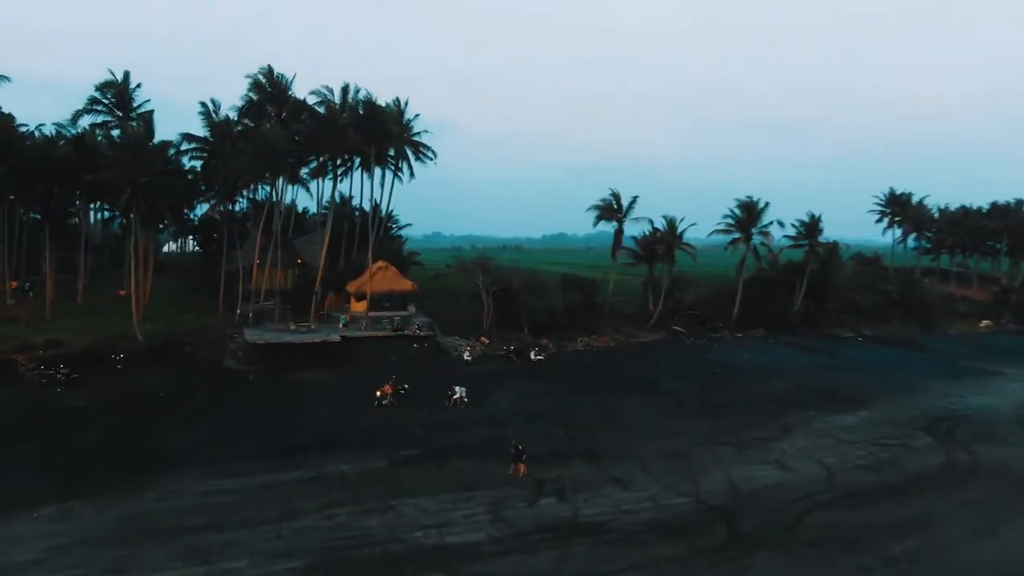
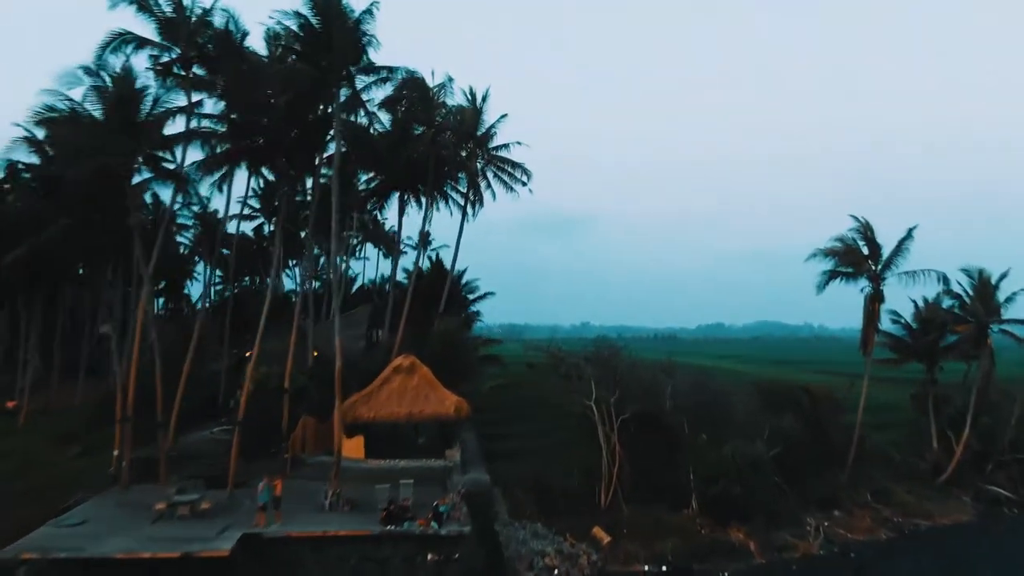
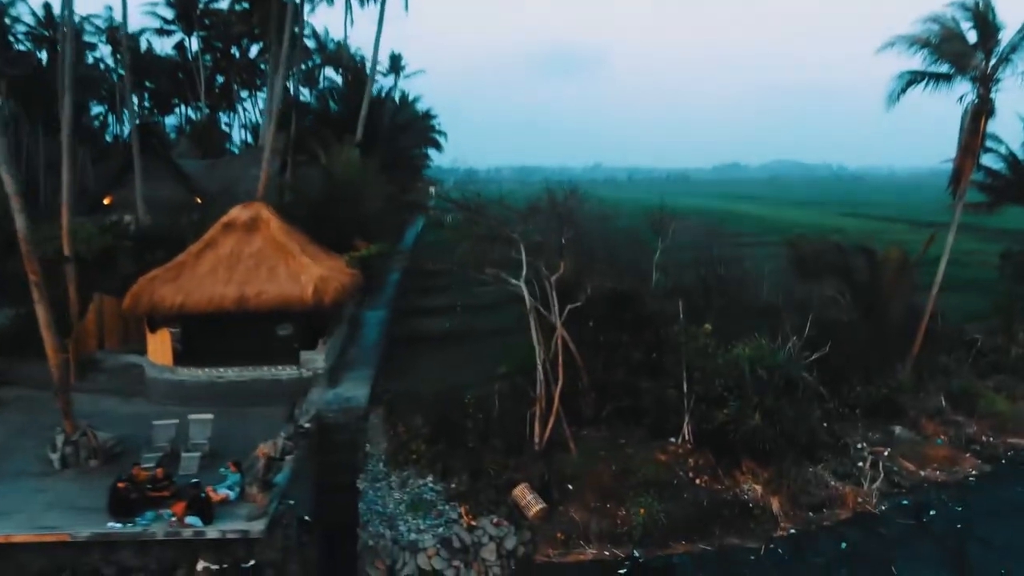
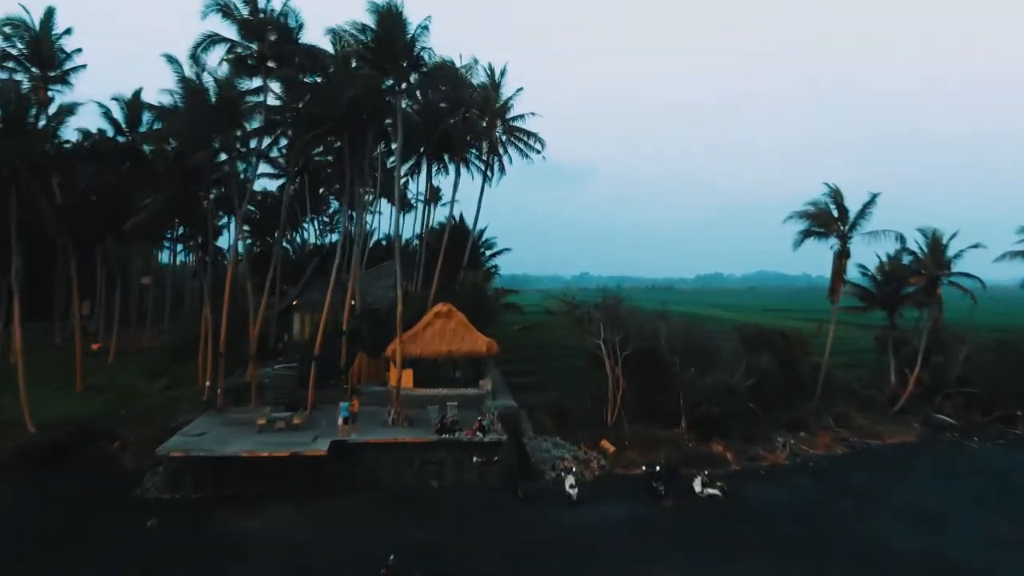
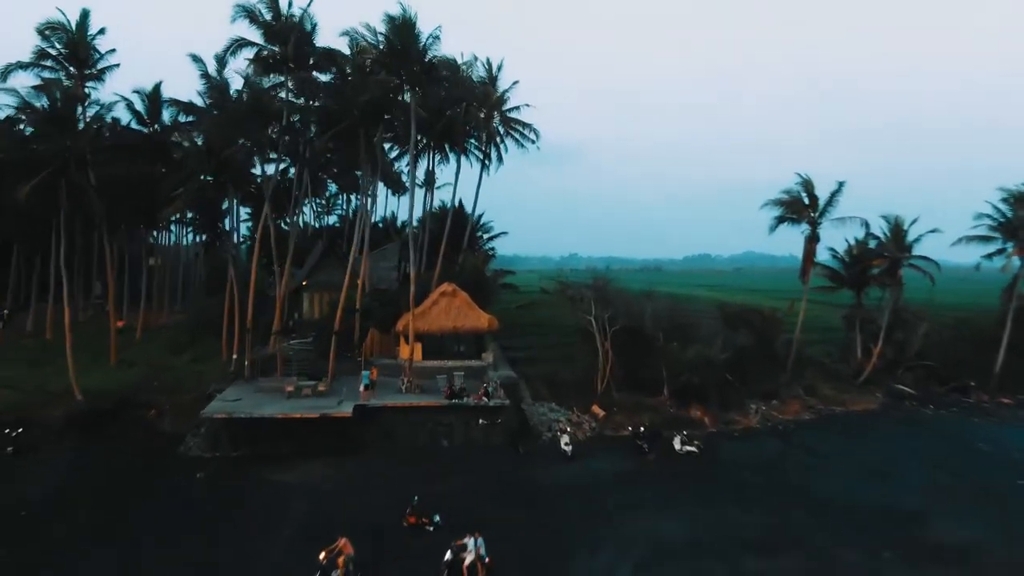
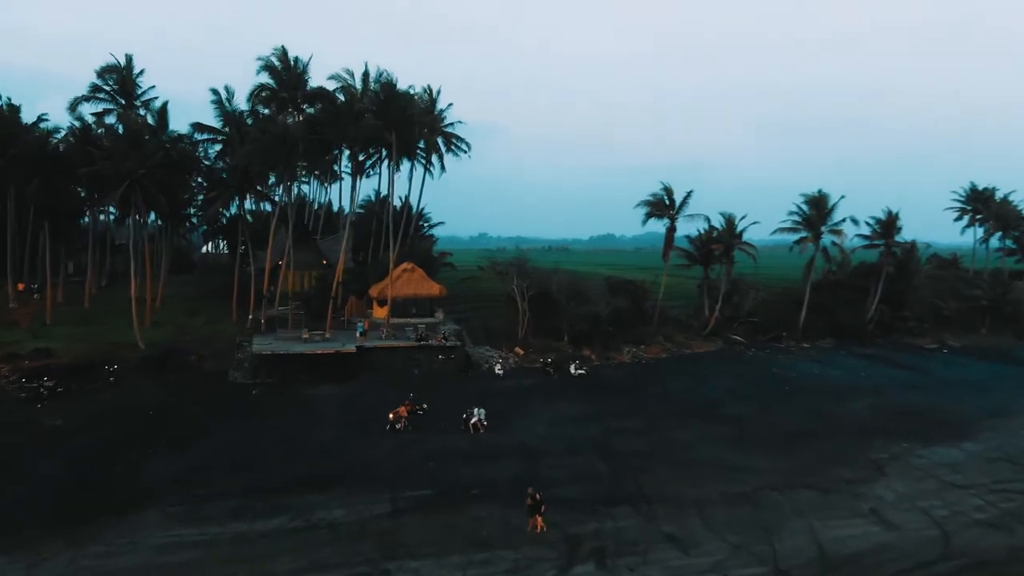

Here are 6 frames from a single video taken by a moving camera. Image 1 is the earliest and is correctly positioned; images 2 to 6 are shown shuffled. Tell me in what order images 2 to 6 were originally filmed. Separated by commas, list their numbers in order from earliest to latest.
6, 5, 4, 2, 3
